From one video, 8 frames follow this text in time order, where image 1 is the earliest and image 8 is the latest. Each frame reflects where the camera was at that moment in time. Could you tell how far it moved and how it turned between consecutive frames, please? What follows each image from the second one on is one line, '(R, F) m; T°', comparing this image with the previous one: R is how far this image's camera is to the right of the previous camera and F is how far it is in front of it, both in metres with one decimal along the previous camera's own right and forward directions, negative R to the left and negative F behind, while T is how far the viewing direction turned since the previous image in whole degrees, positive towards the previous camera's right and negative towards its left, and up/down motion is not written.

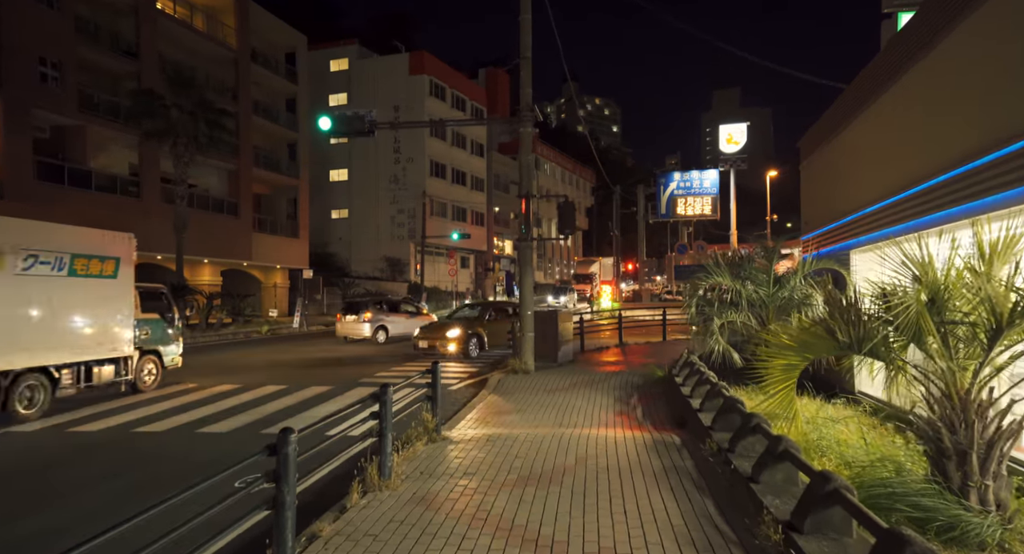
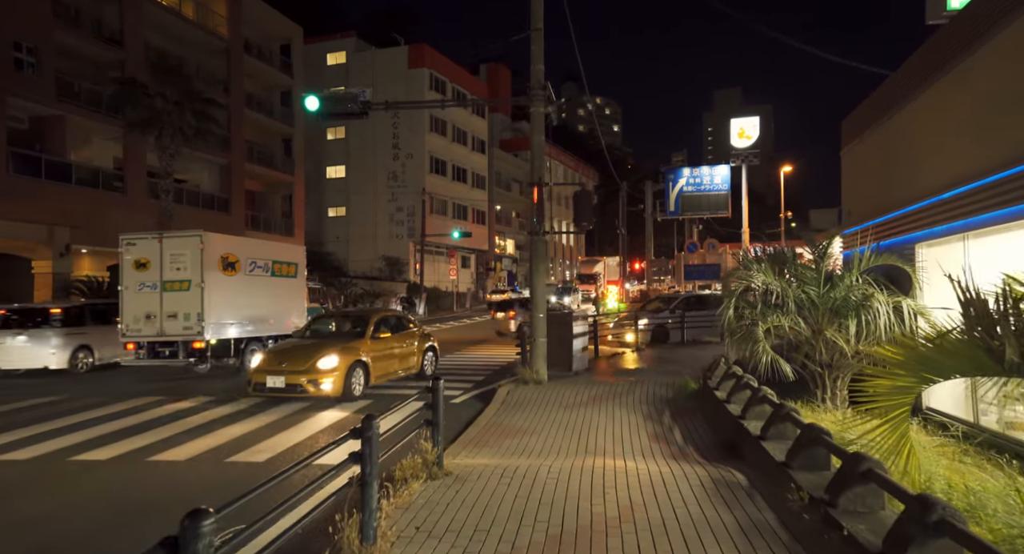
(-0.2, +1.6) m; 0°
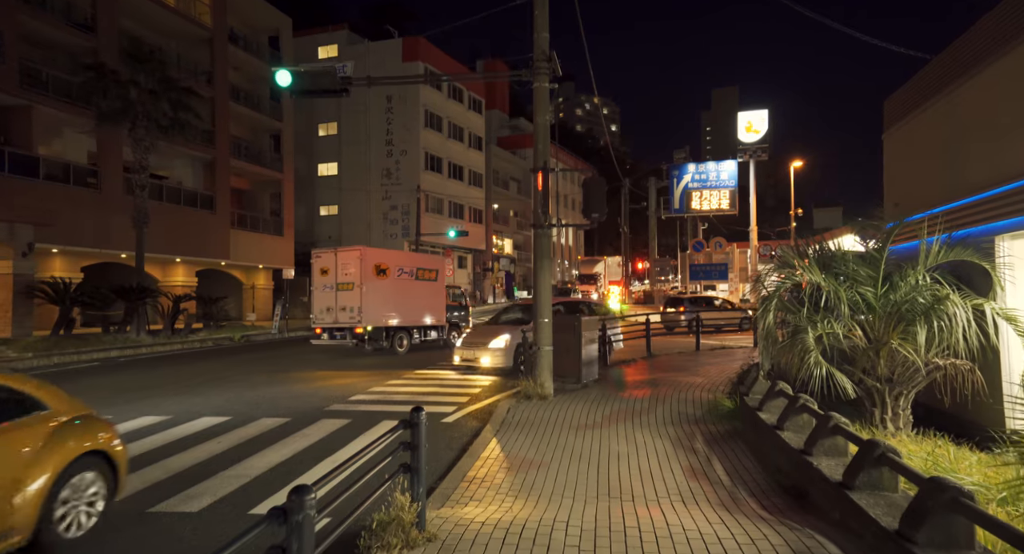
(0.0, +1.7) m; 0°
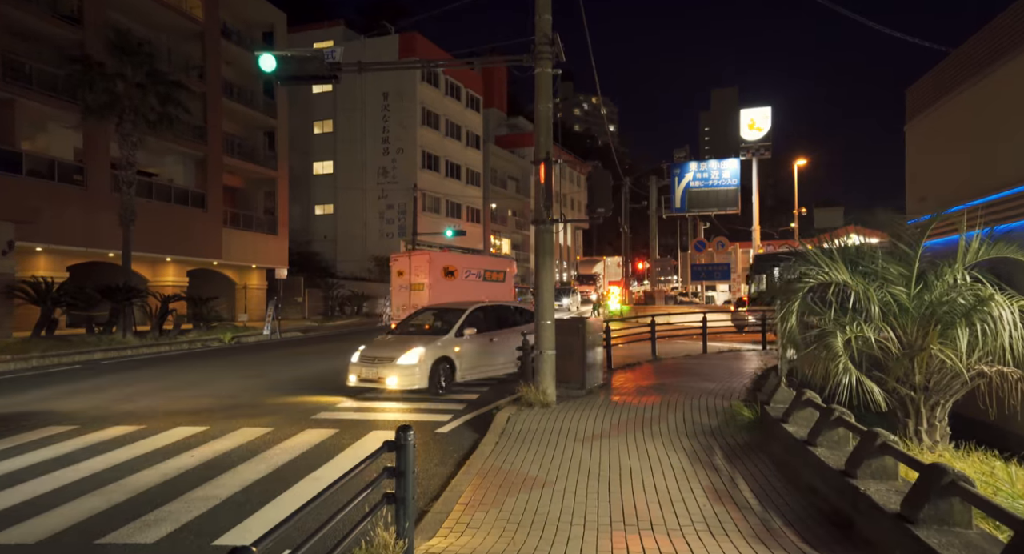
(0.0, +0.8) m; 0°
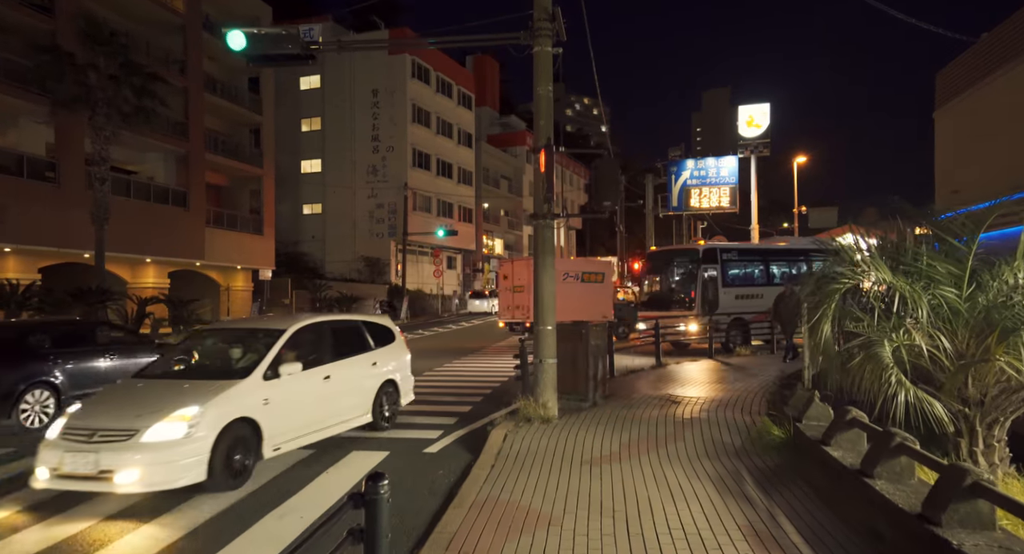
(-0.1, +1.1) m; +1°
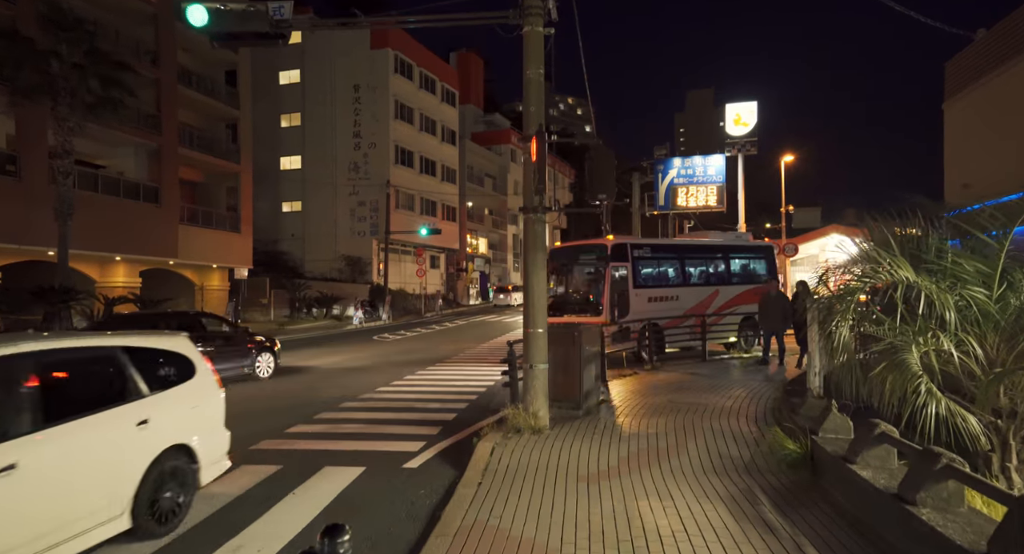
(-0.1, +0.8) m; +1°
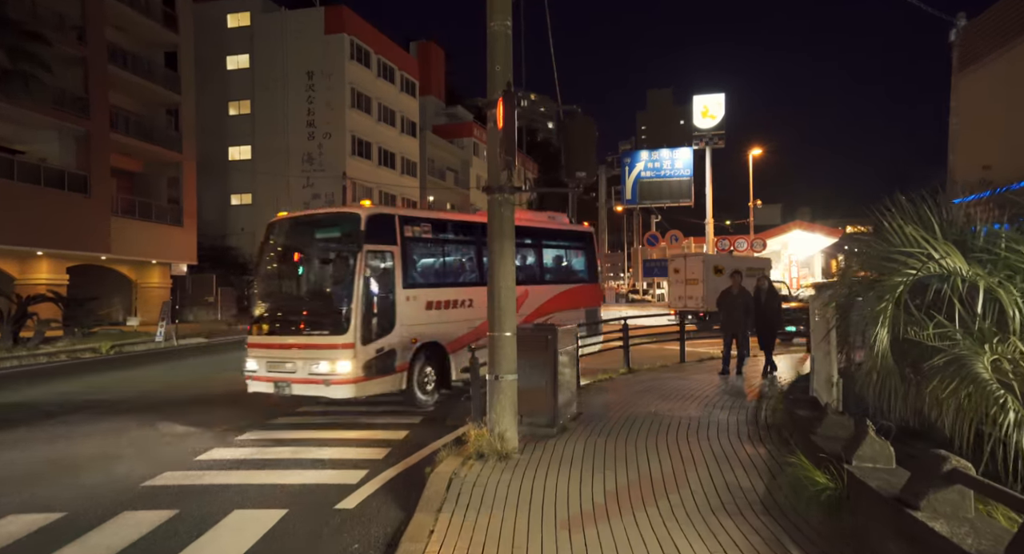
(0.0, +1.5) m; +3°
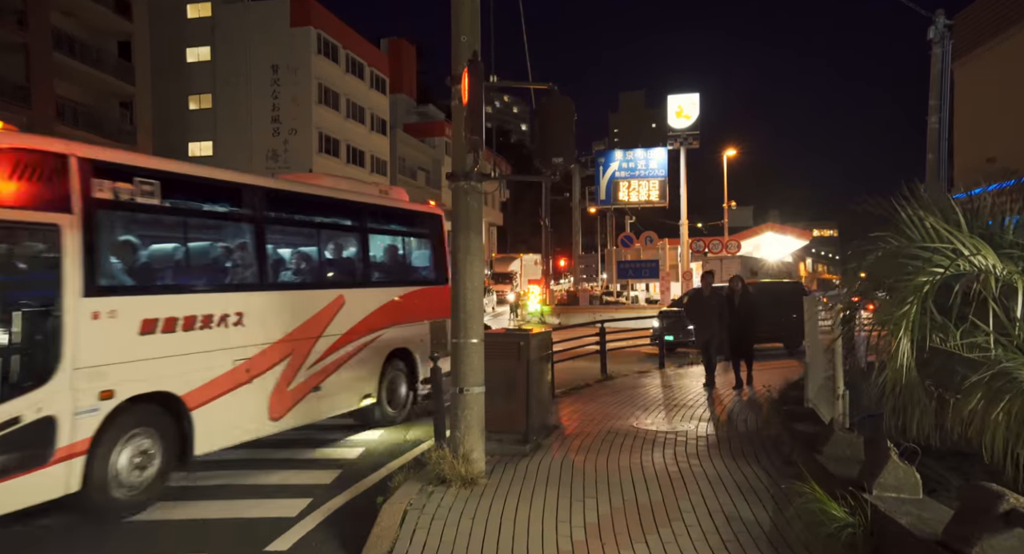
(+0.1, +0.9) m; +2°
